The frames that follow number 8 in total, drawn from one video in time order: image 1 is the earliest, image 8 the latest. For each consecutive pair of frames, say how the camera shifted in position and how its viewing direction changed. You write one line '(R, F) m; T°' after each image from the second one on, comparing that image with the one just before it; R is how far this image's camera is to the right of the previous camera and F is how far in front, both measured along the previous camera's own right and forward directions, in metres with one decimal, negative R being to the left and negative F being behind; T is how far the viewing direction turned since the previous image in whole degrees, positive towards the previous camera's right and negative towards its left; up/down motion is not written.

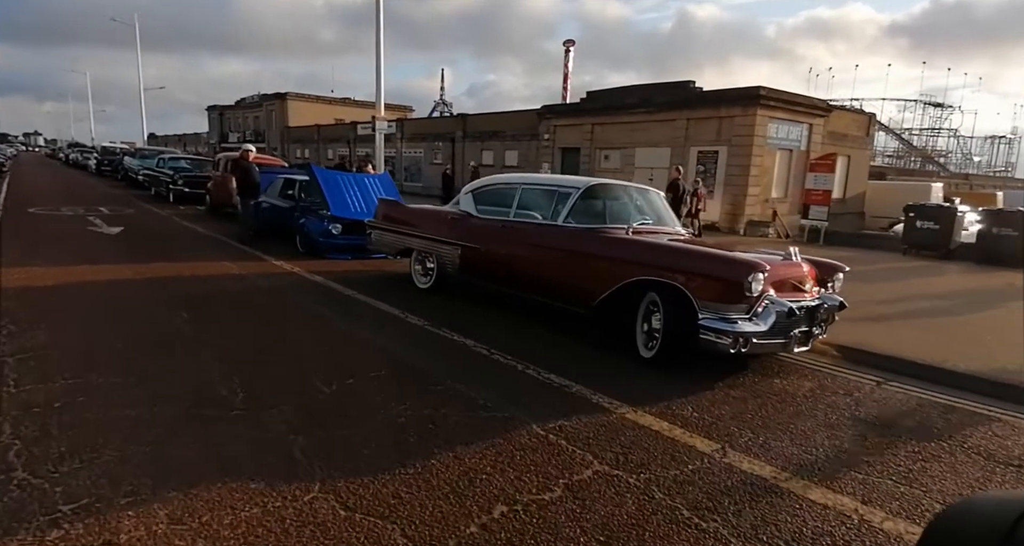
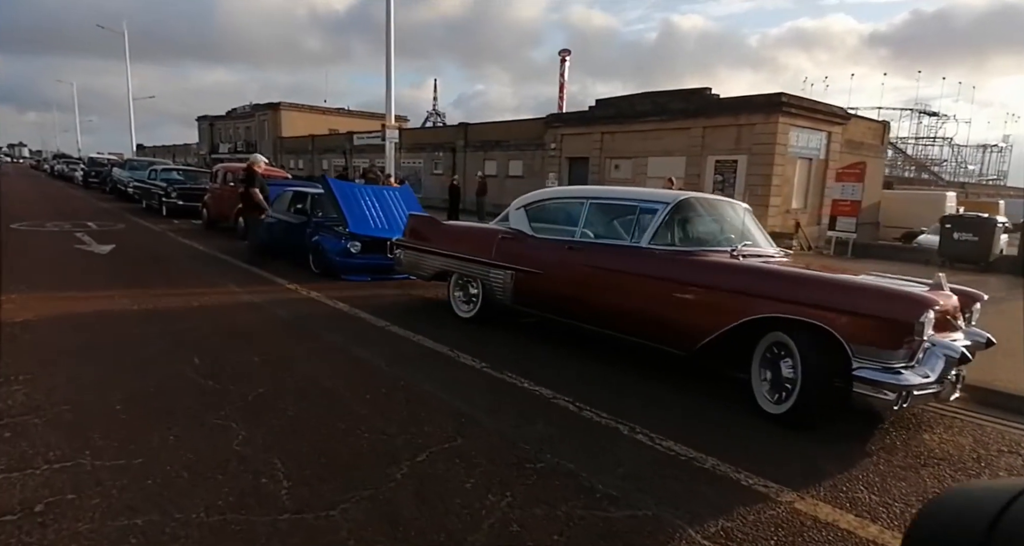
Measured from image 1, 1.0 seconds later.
(-0.7, +0.9) m; +1°
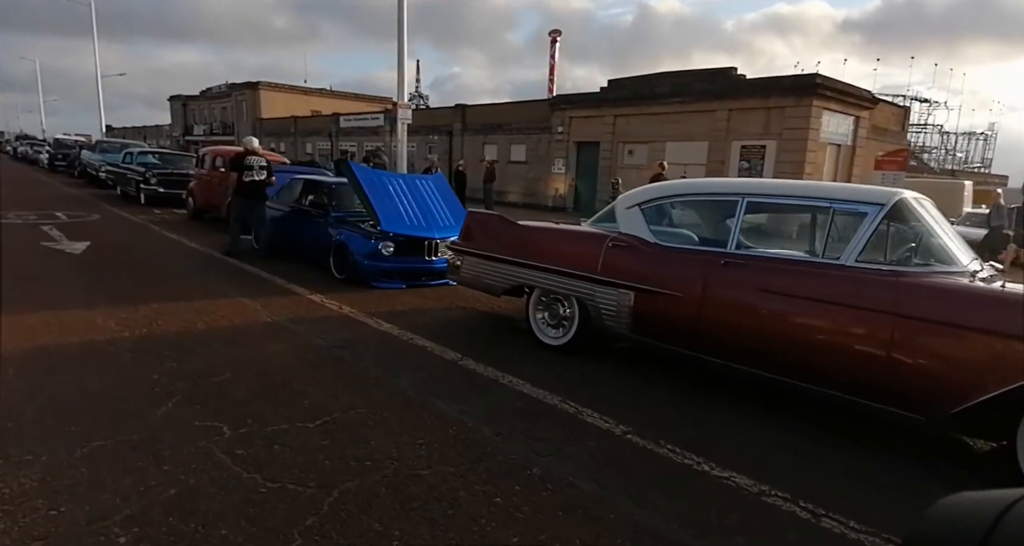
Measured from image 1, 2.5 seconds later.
(-1.1, +1.4) m; +2°
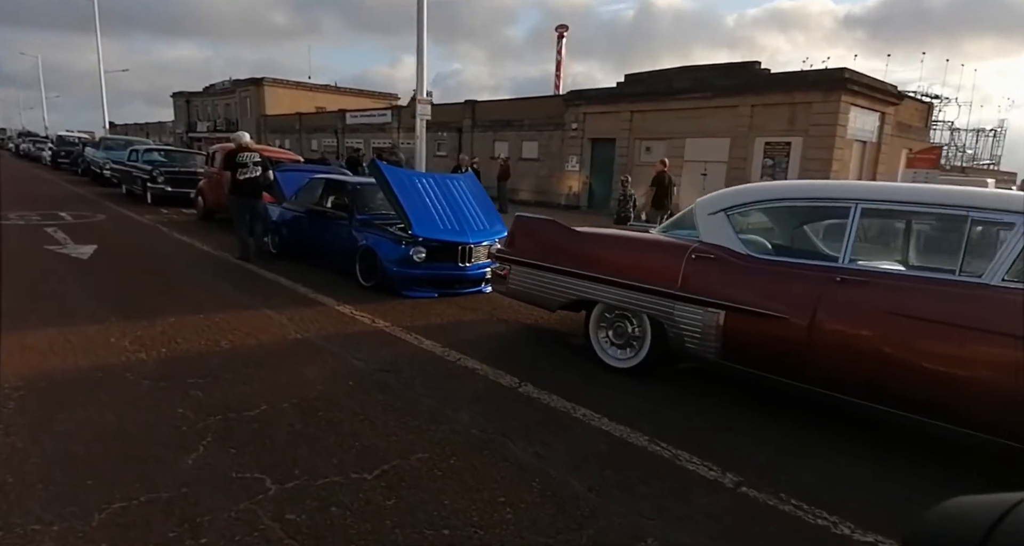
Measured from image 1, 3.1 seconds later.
(-0.5, +0.5) m; 0°
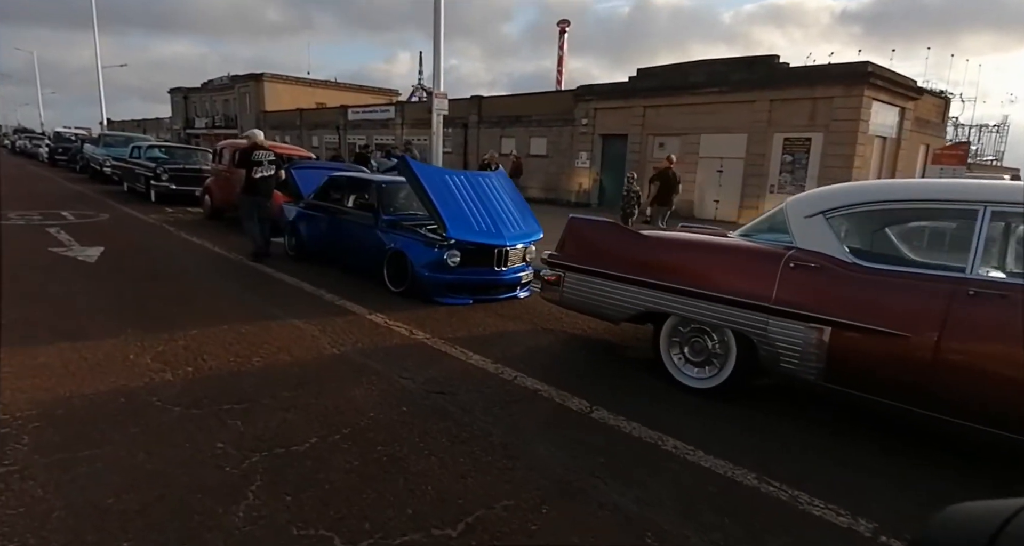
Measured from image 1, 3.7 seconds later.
(-0.5, +0.4) m; 0°
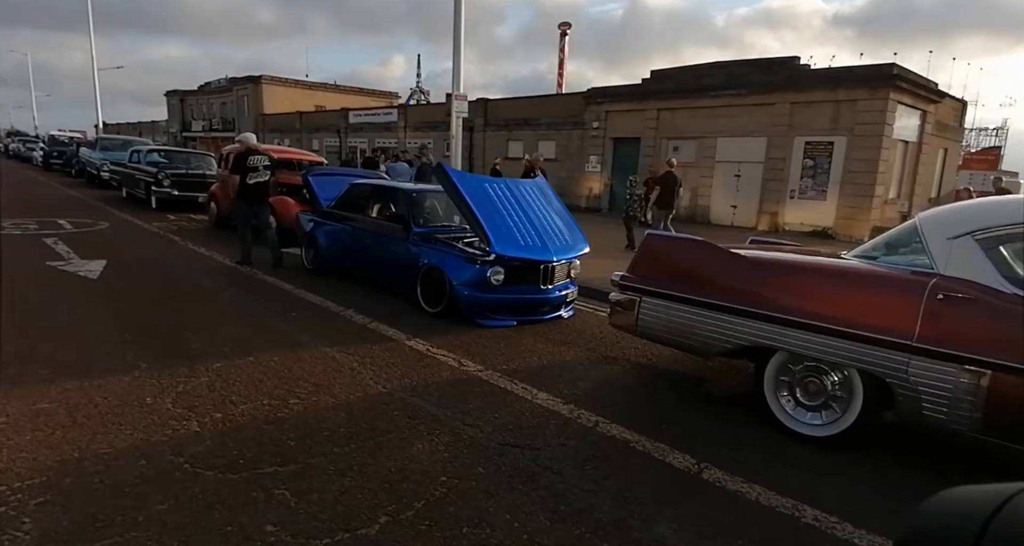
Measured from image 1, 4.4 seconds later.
(-0.5, +0.6) m; 0°
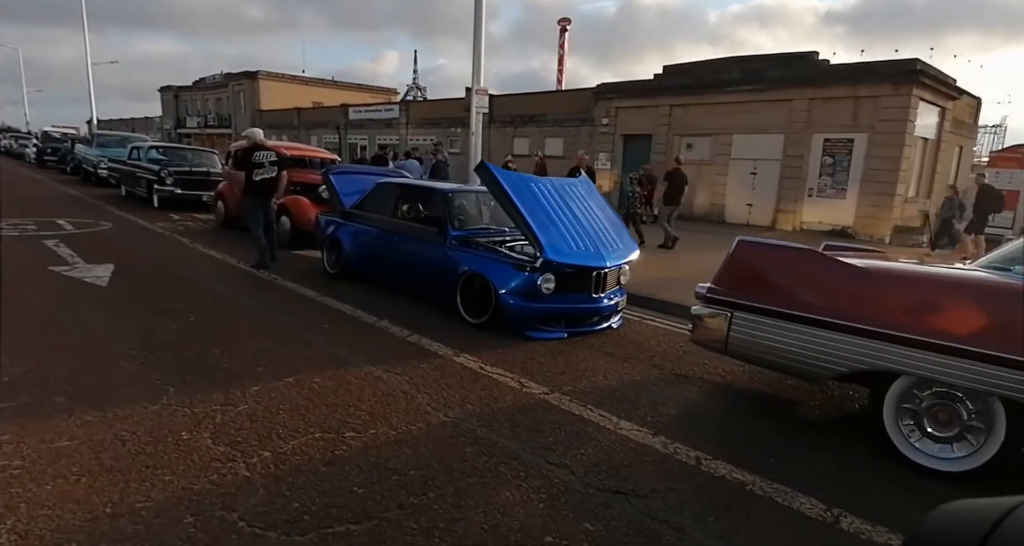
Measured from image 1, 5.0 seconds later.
(-0.5, +0.5) m; +1°
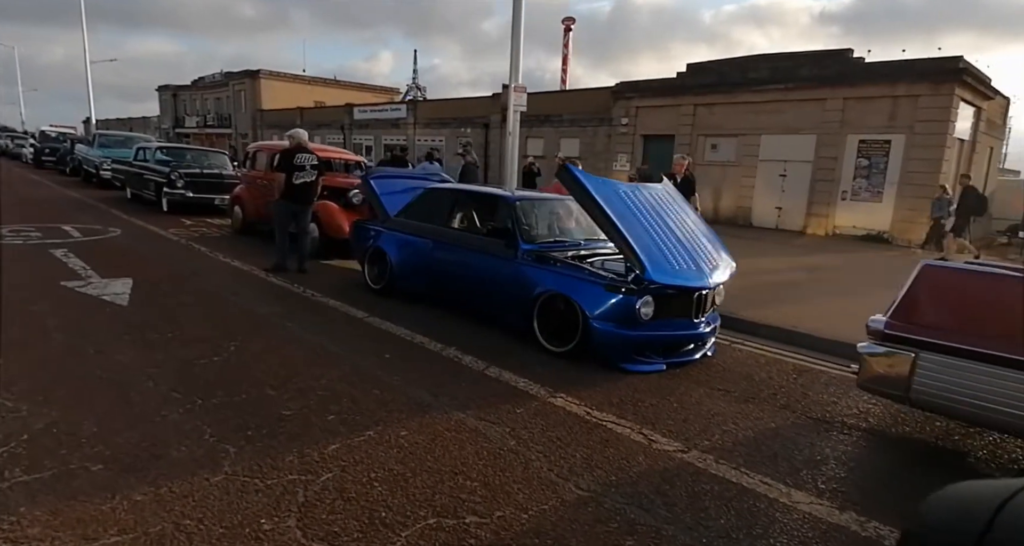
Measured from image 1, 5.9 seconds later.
(-0.7, +0.7) m; 0°
